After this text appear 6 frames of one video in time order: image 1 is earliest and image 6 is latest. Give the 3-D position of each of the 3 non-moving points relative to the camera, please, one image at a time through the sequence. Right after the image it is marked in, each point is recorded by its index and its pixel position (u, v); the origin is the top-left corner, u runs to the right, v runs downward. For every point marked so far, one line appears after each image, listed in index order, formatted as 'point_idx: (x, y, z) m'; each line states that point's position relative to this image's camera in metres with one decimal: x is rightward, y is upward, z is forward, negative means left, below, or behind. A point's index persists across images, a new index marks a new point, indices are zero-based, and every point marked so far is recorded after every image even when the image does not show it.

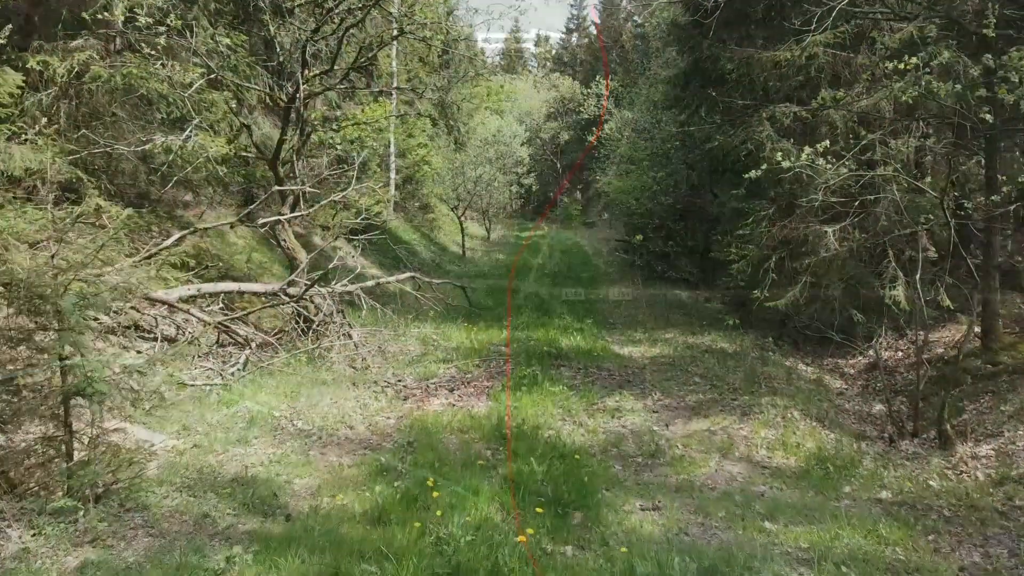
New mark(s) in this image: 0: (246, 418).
0: (-2.5, -1.2, +6.2) m
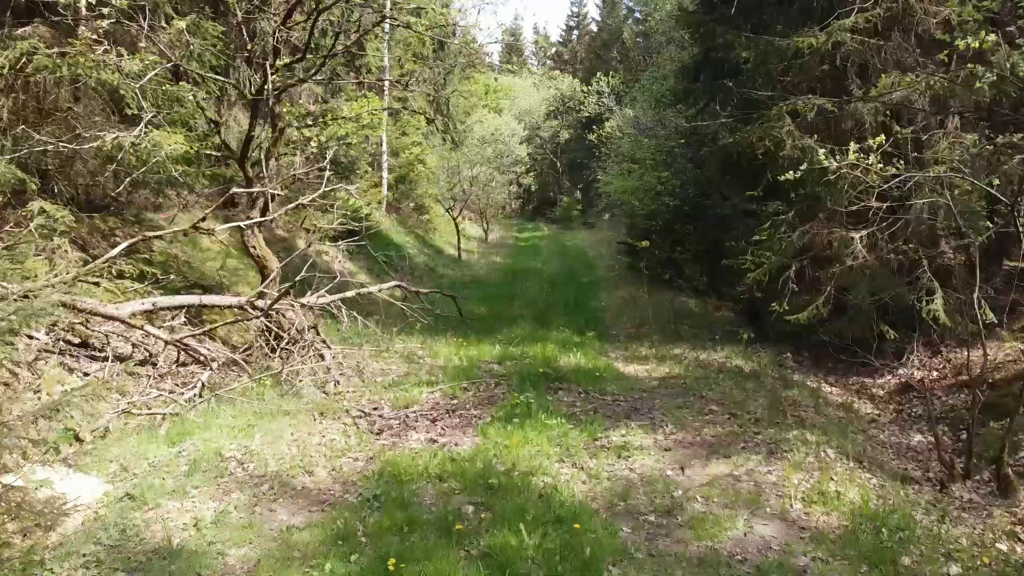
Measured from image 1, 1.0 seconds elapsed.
0: (-2.6, -1.4, +5.3) m
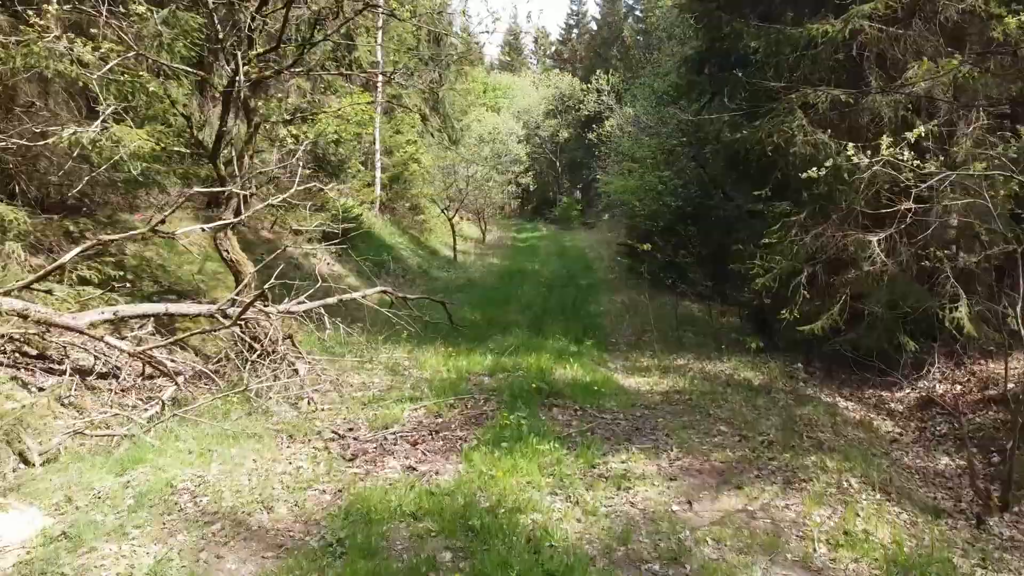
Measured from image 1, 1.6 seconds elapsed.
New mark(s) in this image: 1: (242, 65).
0: (-2.7, -1.5, +4.7) m
1: (-3.2, +2.7, +7.8) m
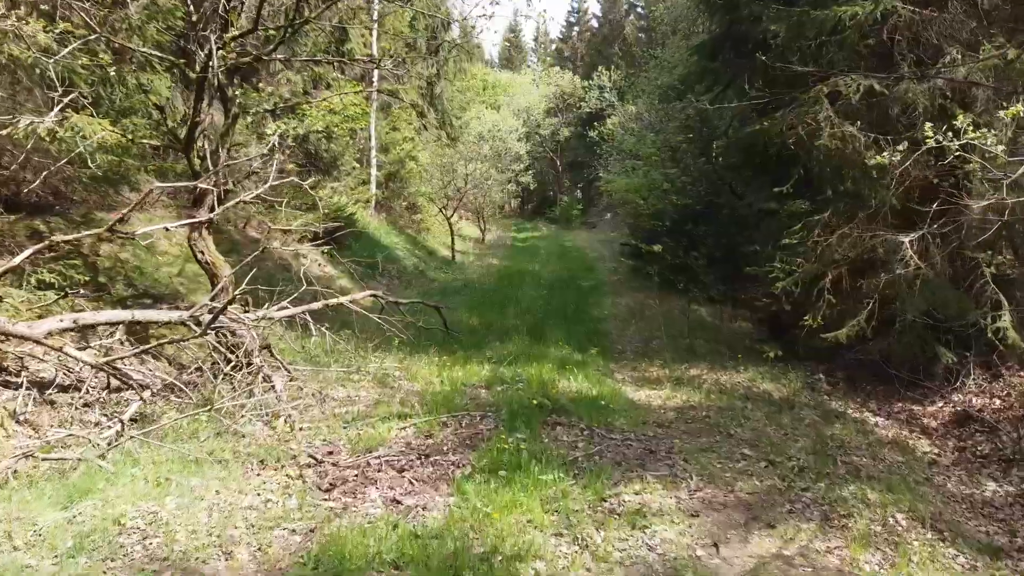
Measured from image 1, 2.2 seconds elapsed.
0: (-2.7, -1.5, +4.1) m
1: (-3.2, +2.6, +7.2) m
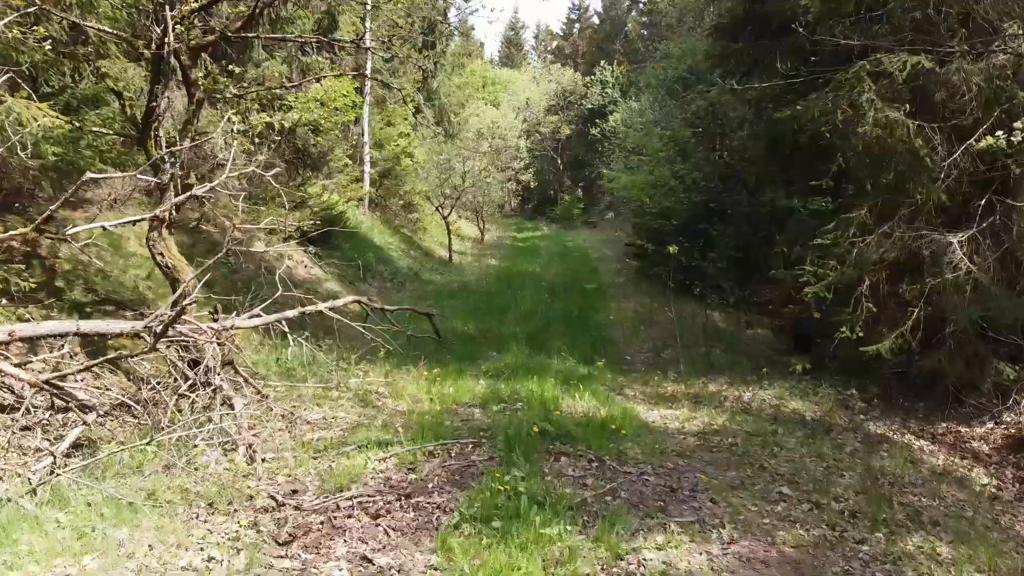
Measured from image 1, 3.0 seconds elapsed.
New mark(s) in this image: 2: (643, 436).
0: (-2.7, -1.6, +3.3) m
1: (-3.3, +2.6, +6.4) m
2: (+1.1, -1.3, +5.6) m
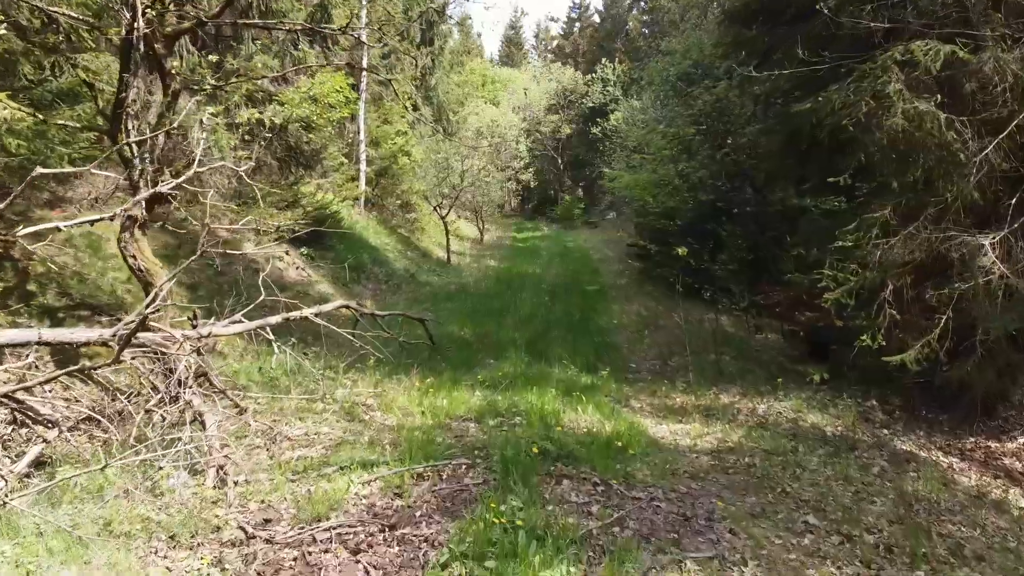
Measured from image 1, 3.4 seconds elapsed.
0: (-2.8, -1.6, +2.8) m
1: (-3.3, +2.5, +5.9) m
2: (+1.1, -1.3, +5.1) m
